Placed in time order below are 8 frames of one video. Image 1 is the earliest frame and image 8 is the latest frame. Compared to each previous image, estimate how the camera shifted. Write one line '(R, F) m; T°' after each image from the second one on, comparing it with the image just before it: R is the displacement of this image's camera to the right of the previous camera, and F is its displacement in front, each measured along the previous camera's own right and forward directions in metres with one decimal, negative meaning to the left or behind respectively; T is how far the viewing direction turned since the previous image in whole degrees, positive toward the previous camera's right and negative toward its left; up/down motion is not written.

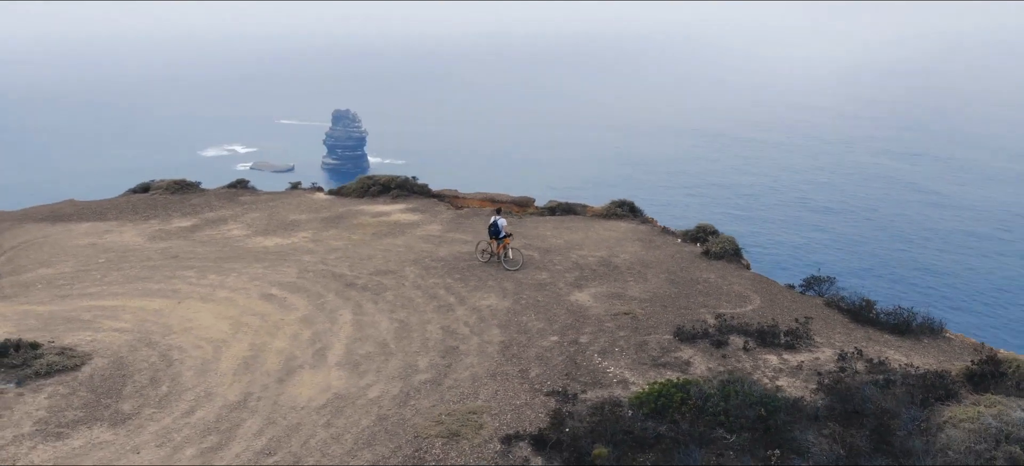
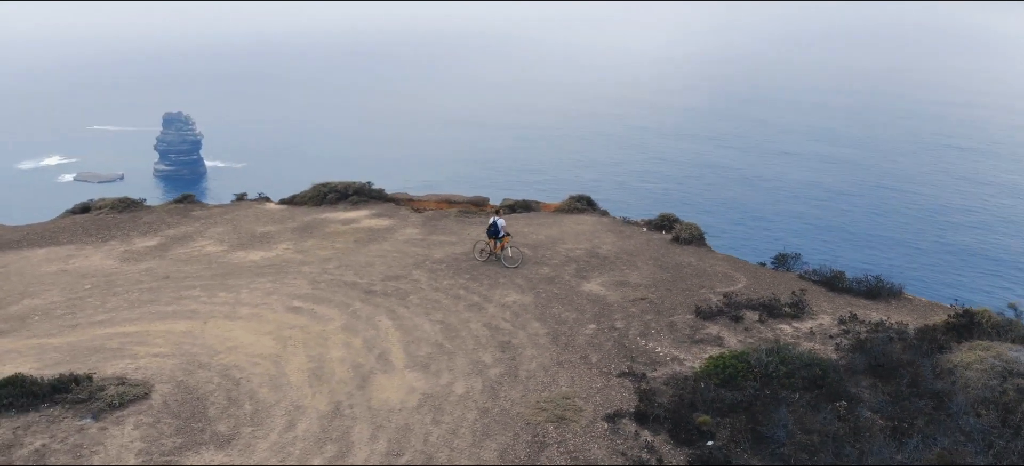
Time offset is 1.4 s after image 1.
(-3.7, -0.6) m; +11°
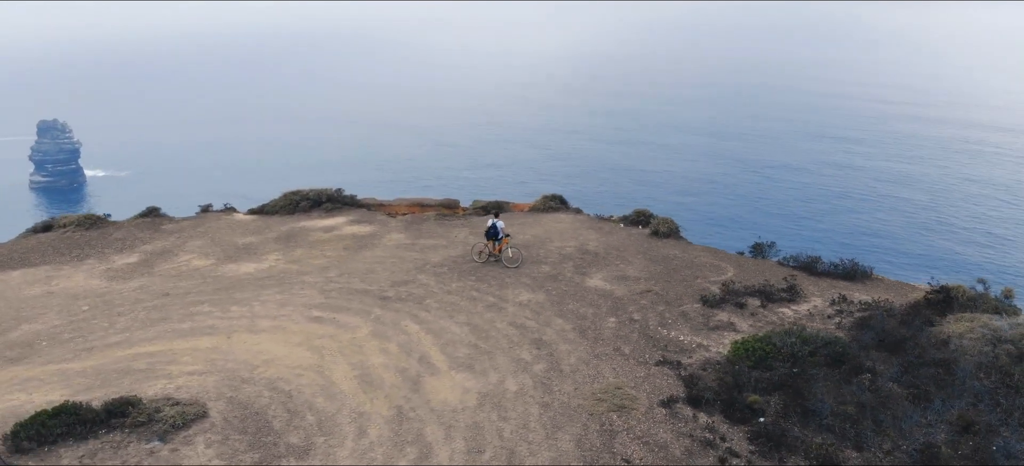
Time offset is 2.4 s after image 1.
(-2.6, -0.4) m; +8°
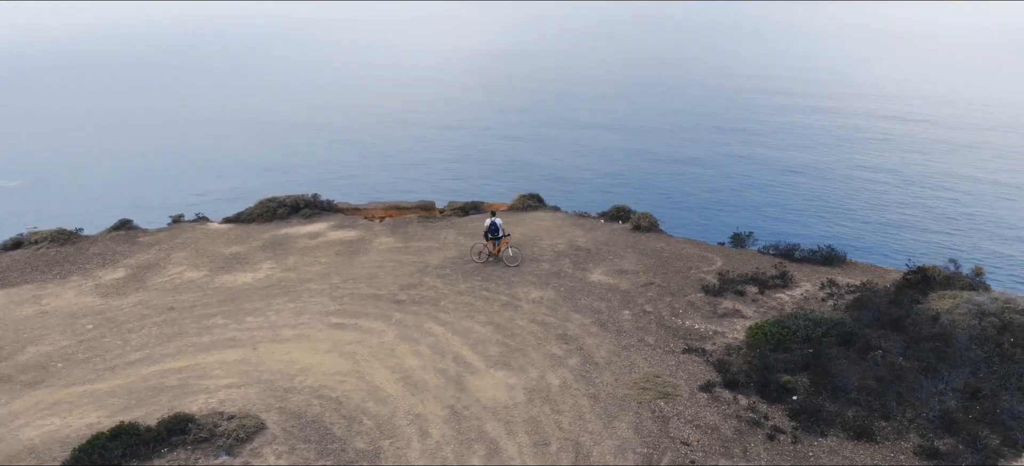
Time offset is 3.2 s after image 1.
(-2.3, -0.3) m; +7°
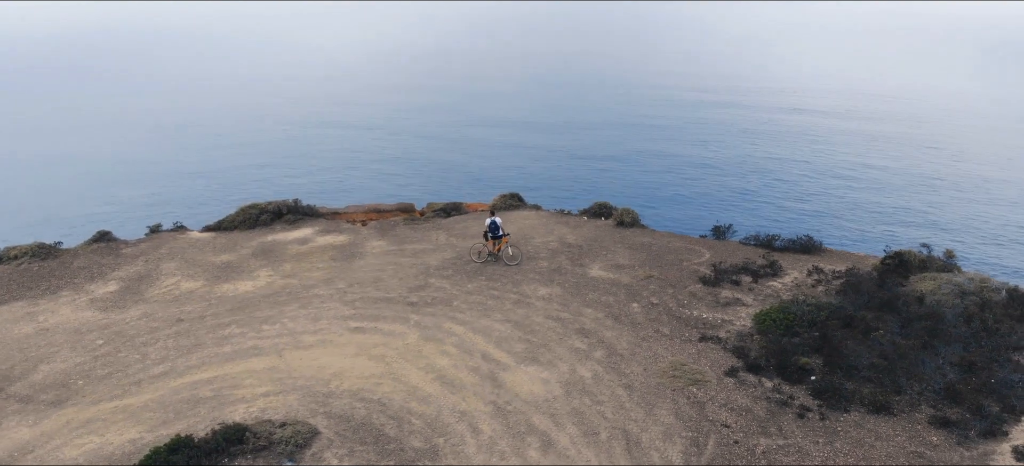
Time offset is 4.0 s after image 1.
(-2.0, -0.3) m; +6°
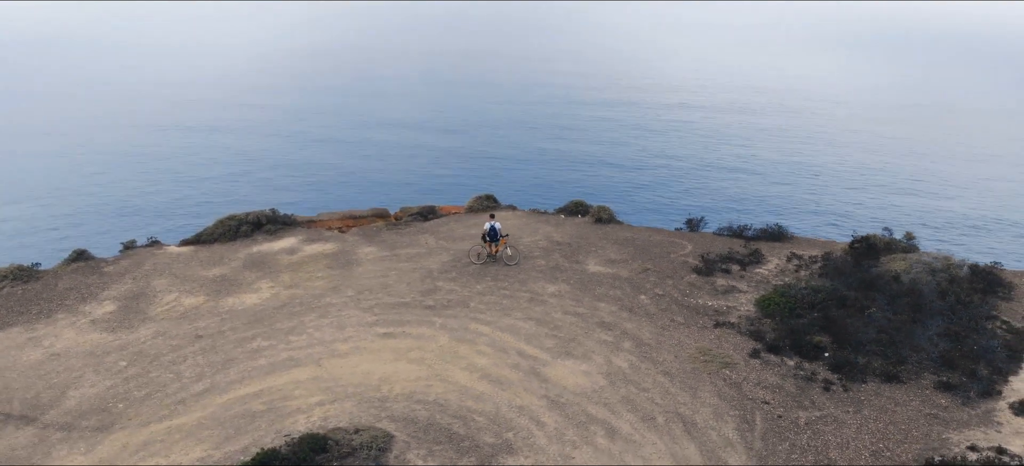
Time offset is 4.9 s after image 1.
(-2.7, -0.5) m; +7°
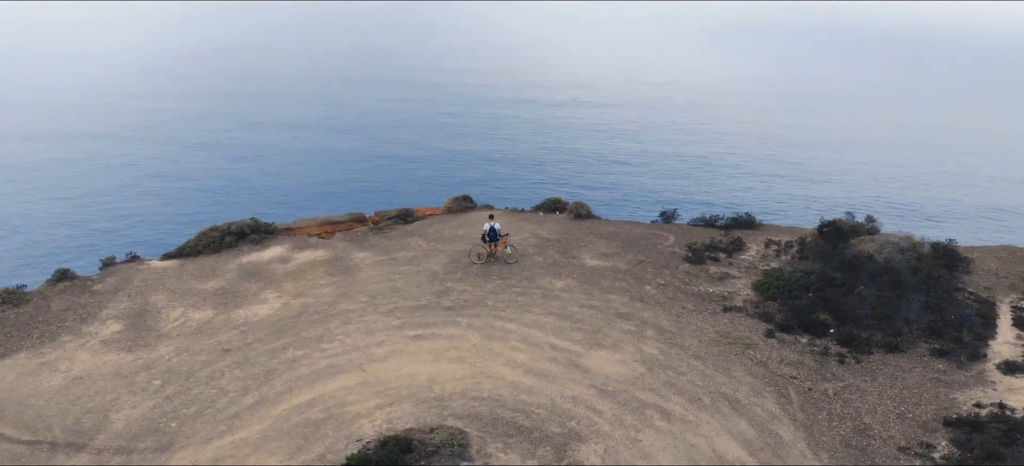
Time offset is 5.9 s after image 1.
(-2.8, -0.4) m; +7°
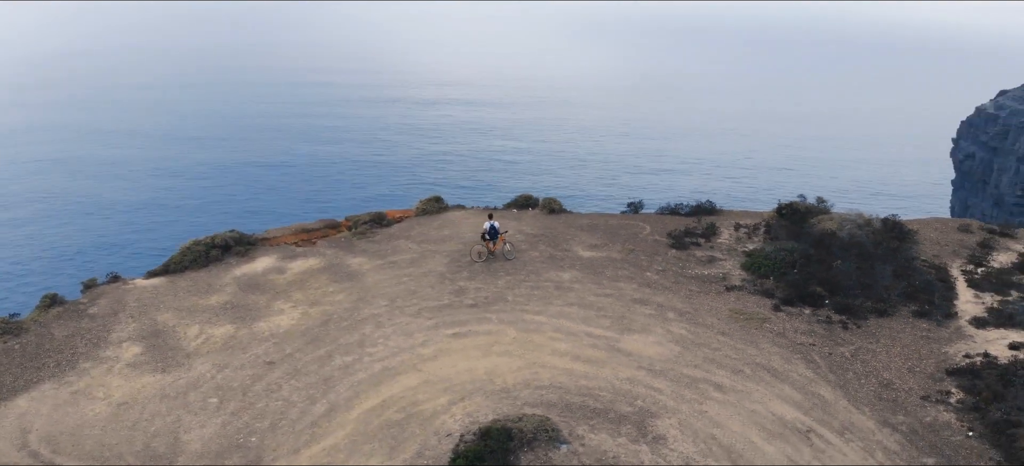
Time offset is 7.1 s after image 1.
(-3.6, -0.5) m; +9°
